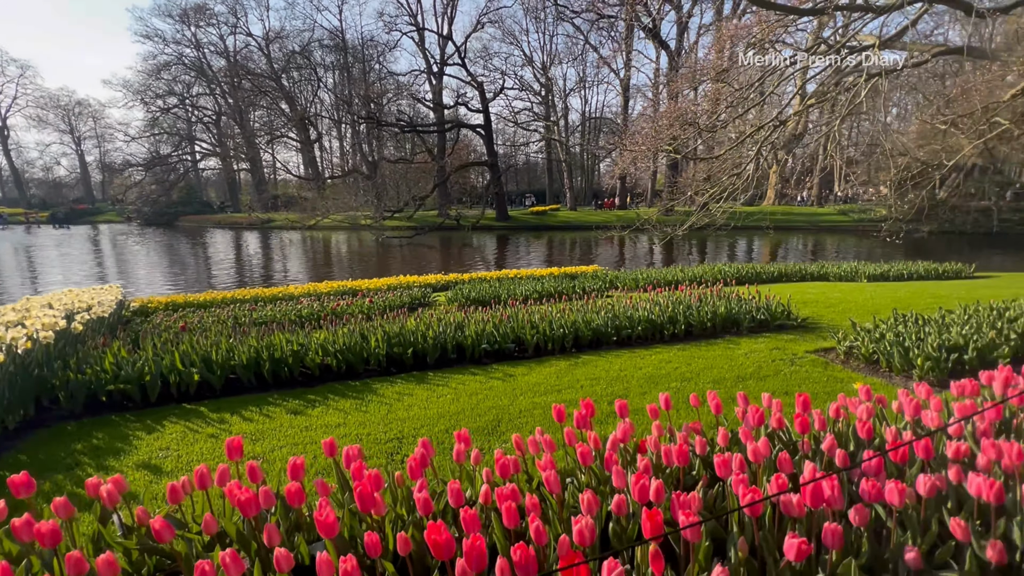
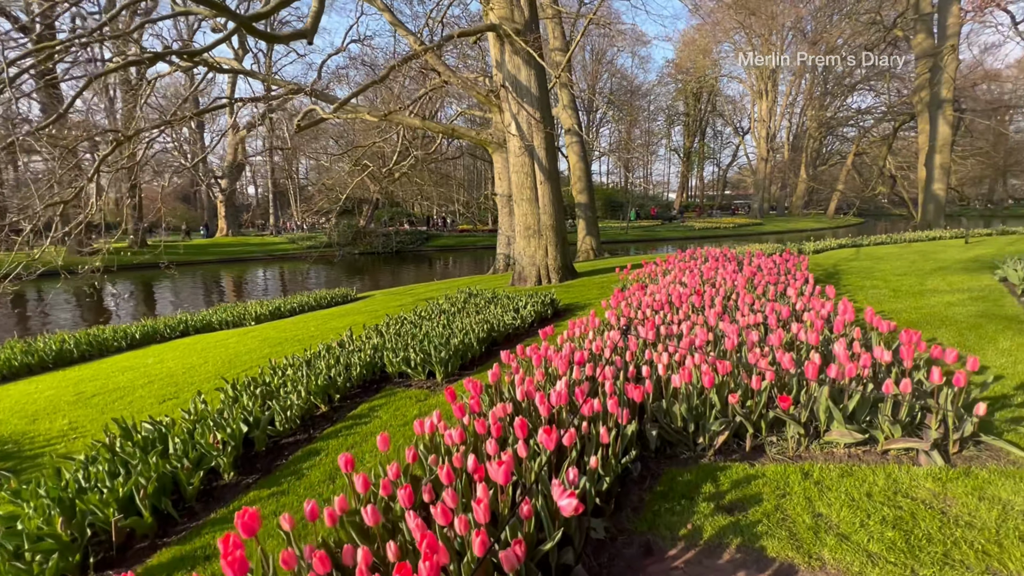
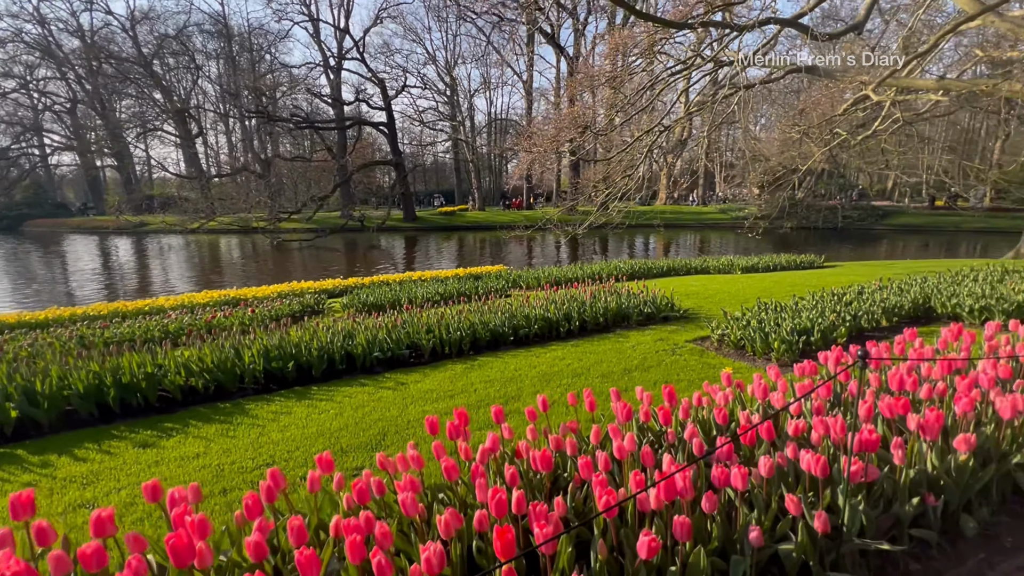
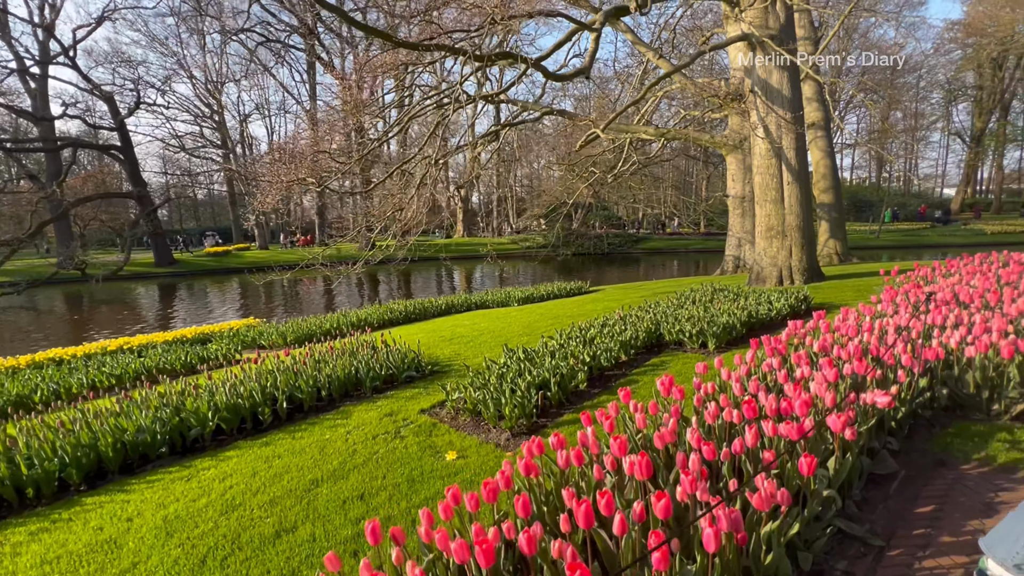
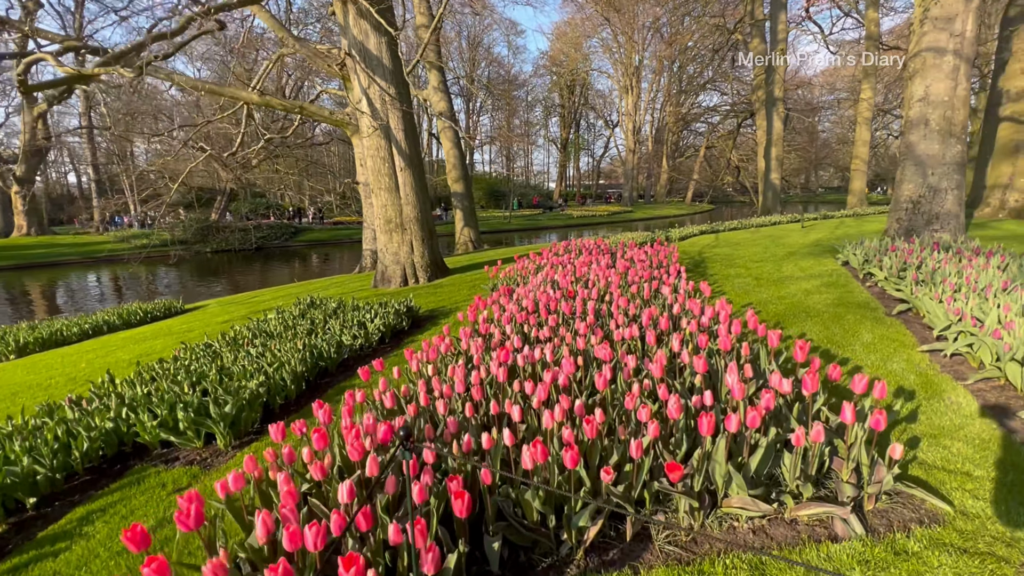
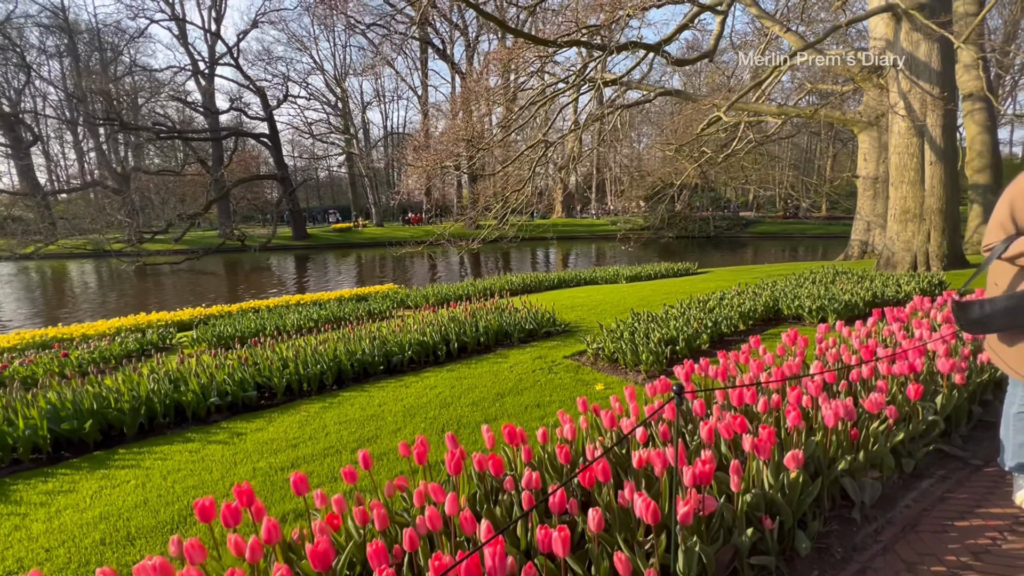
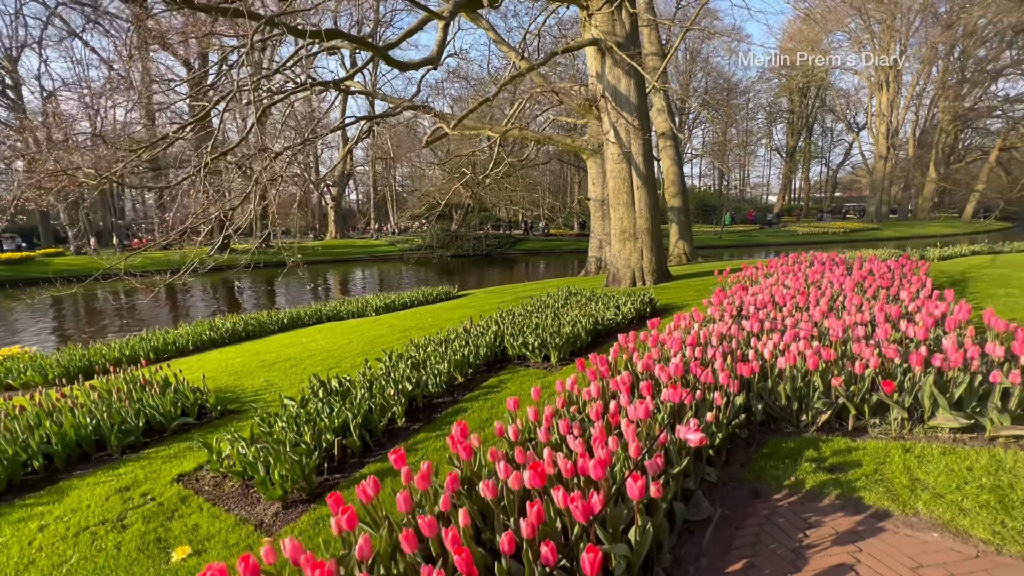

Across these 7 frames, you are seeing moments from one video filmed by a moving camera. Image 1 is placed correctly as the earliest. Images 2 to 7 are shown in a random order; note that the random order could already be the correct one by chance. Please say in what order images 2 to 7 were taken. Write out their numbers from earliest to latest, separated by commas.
3, 6, 4, 7, 2, 5
